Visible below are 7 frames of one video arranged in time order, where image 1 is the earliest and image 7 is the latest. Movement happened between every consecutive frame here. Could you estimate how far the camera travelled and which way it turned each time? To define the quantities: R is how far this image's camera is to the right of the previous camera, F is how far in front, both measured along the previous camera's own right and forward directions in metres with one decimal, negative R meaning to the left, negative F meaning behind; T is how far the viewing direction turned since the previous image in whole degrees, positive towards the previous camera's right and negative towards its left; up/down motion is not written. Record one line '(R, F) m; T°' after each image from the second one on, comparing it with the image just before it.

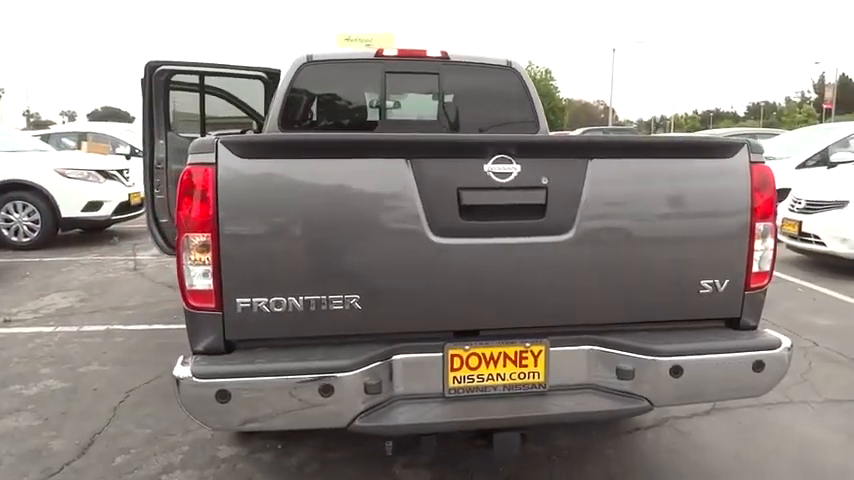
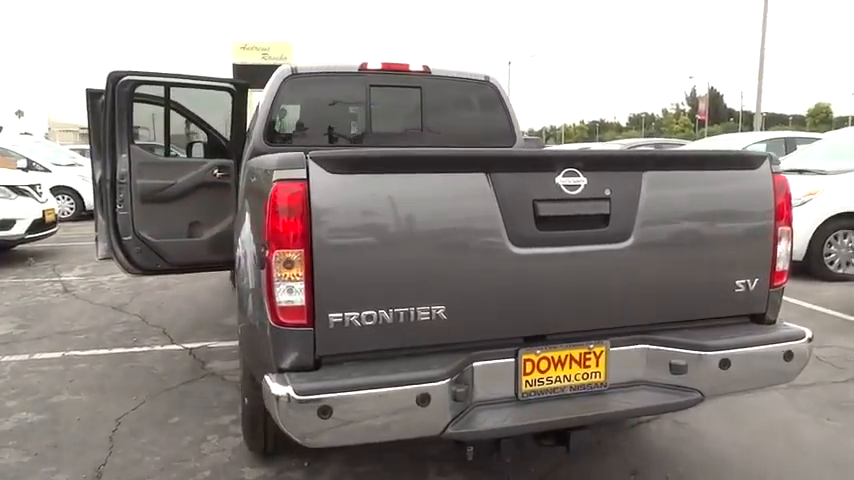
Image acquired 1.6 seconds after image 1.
(-0.6, 0.0) m; +9°
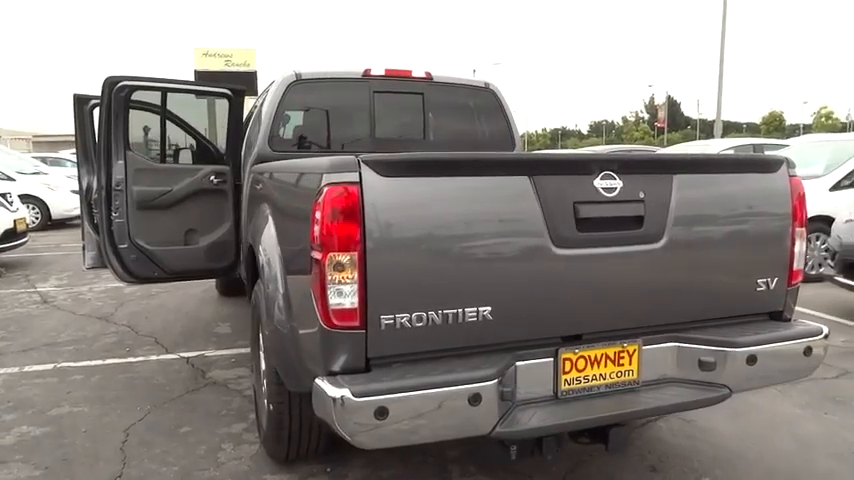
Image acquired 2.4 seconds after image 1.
(-0.3, 0.0) m; +3°
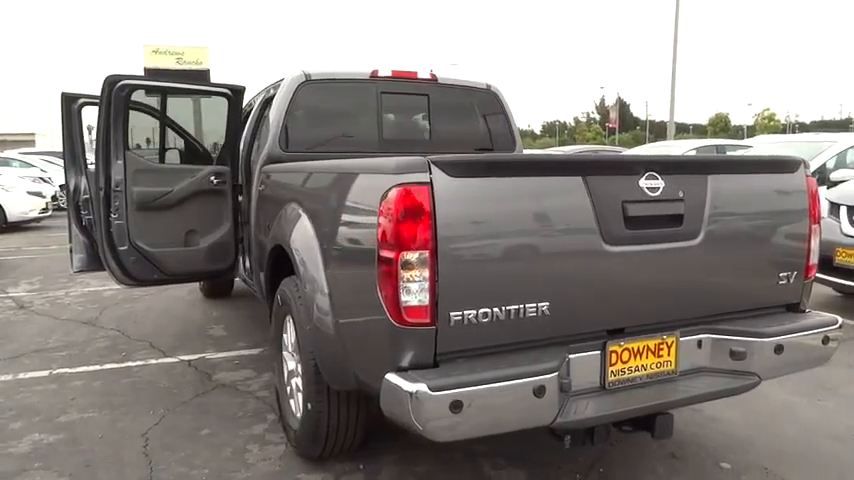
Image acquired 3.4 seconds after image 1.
(-0.4, -0.1) m; +4°
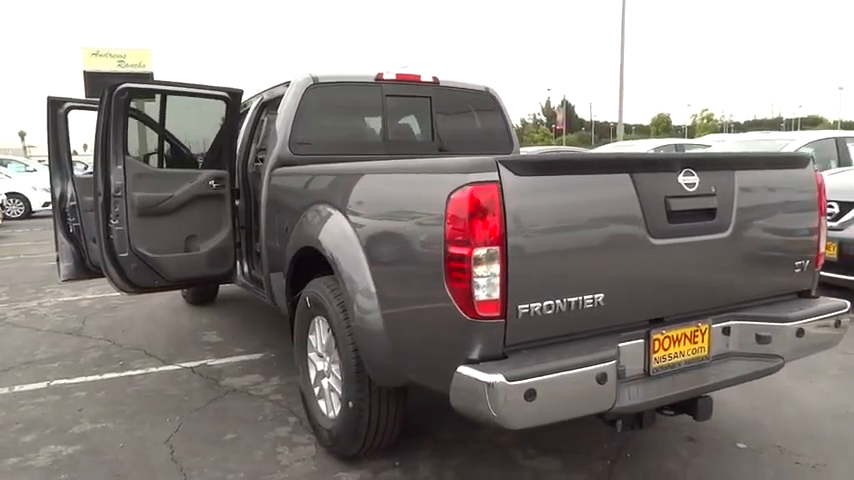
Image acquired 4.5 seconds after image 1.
(-0.4, -0.1) m; +4°
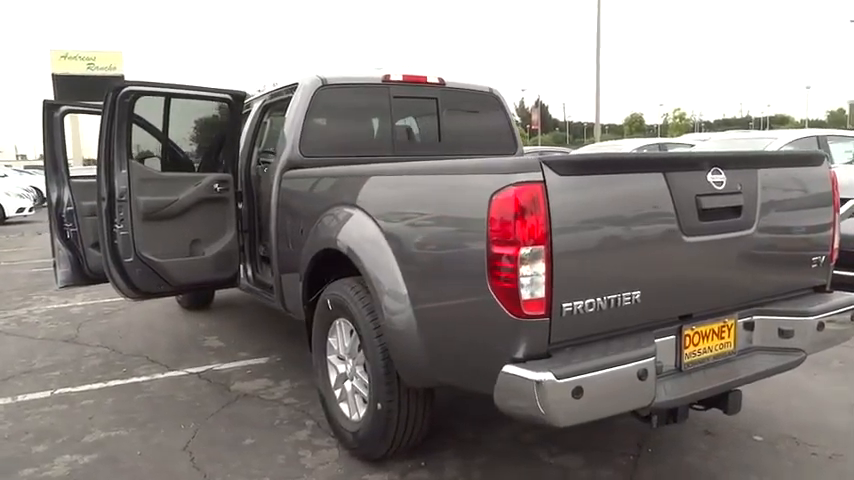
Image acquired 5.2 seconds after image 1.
(-0.2, 0.0) m; +2°
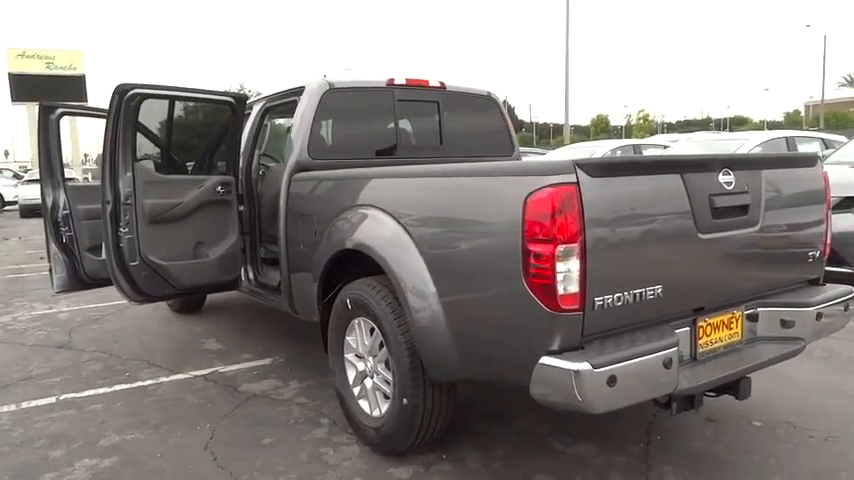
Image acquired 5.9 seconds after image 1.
(-0.3, -0.1) m; +3°
